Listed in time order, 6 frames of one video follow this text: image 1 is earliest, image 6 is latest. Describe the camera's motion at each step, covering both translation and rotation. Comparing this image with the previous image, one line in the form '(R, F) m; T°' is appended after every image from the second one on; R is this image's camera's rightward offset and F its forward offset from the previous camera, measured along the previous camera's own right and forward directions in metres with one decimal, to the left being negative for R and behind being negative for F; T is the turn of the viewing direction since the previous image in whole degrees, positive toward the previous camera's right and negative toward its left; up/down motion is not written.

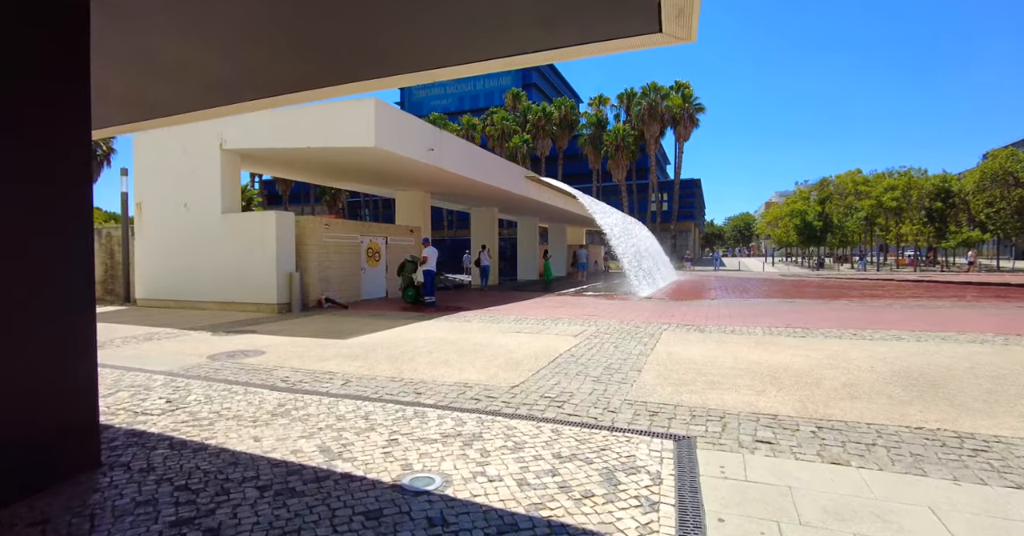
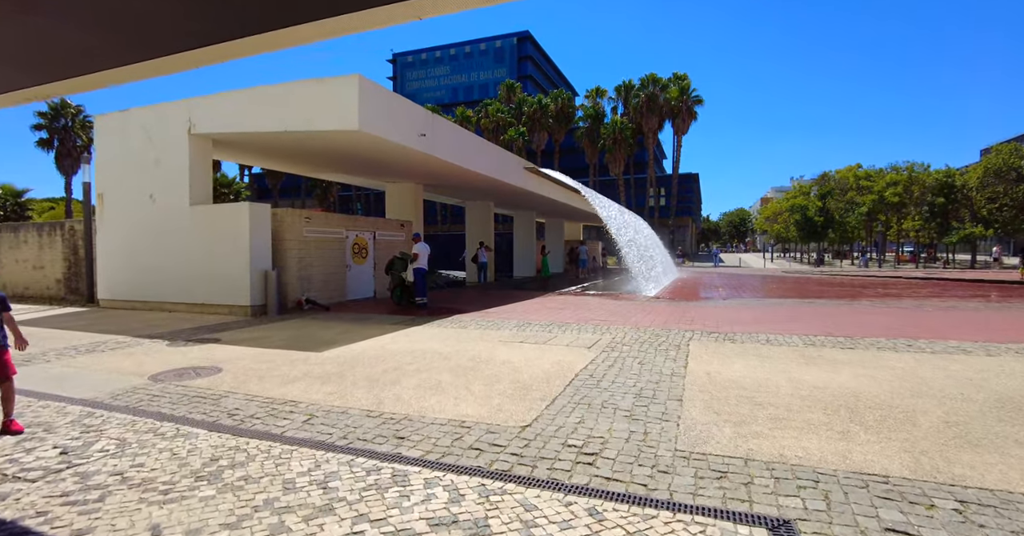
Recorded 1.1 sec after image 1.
(-0.1, +1.1) m; +1°
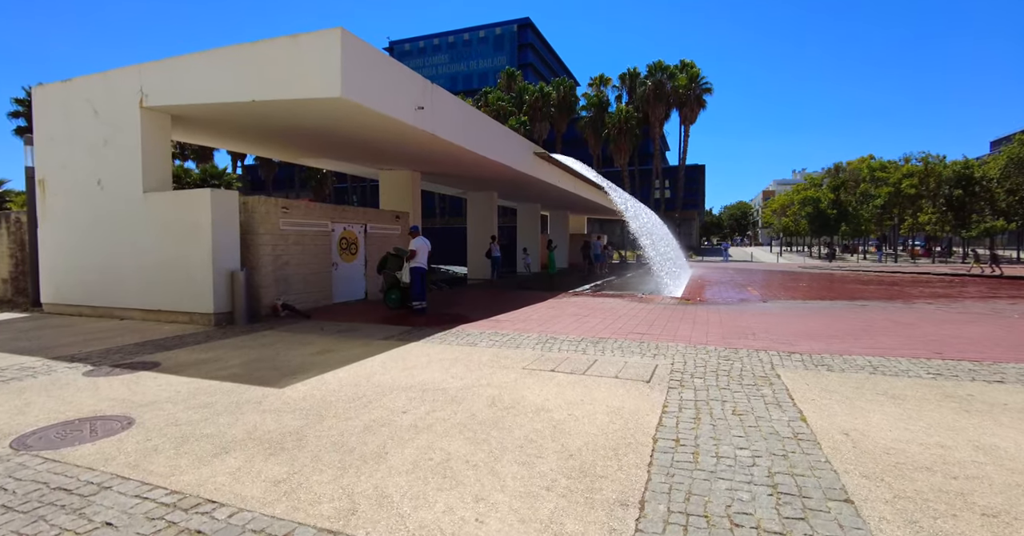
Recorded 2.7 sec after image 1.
(-0.3, +1.8) m; 0°
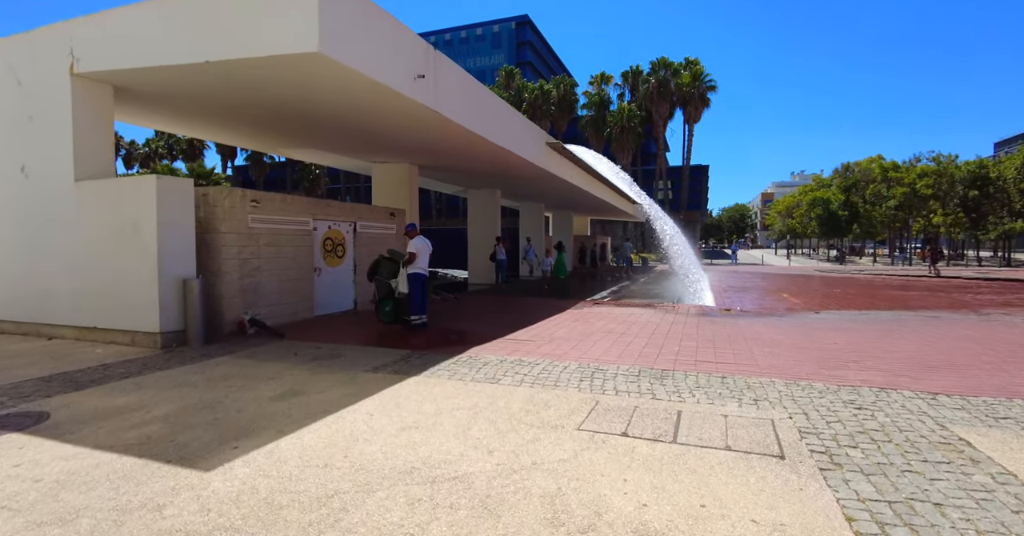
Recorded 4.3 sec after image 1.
(-0.4, +1.8) m; +1°
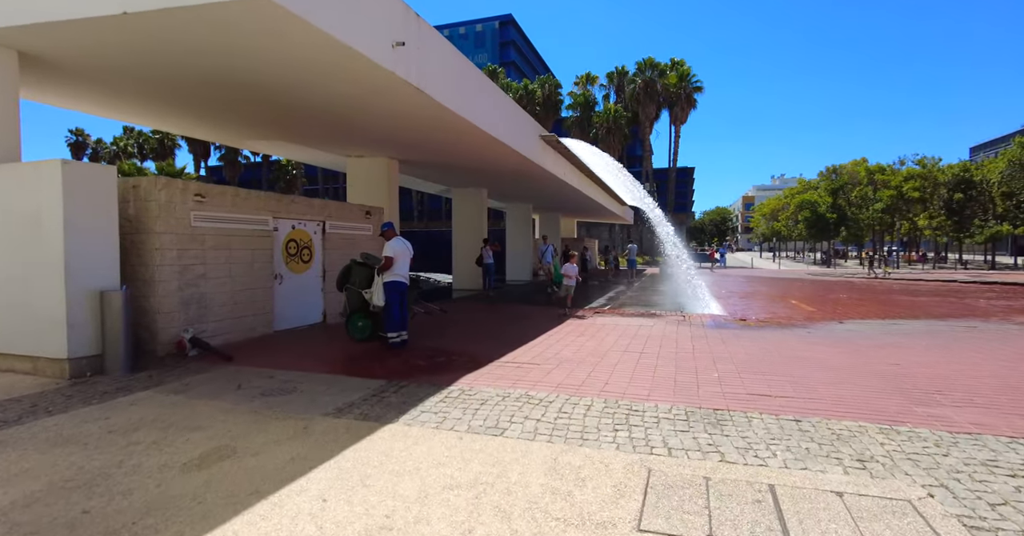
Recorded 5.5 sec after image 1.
(-0.2, +1.3) m; +2°
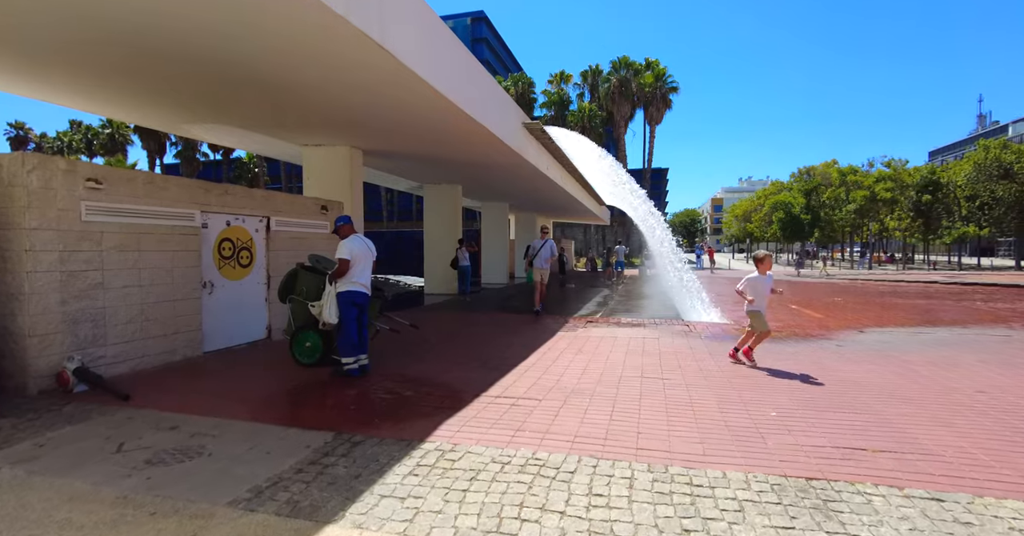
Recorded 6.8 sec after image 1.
(-0.2, +1.4) m; +3°
